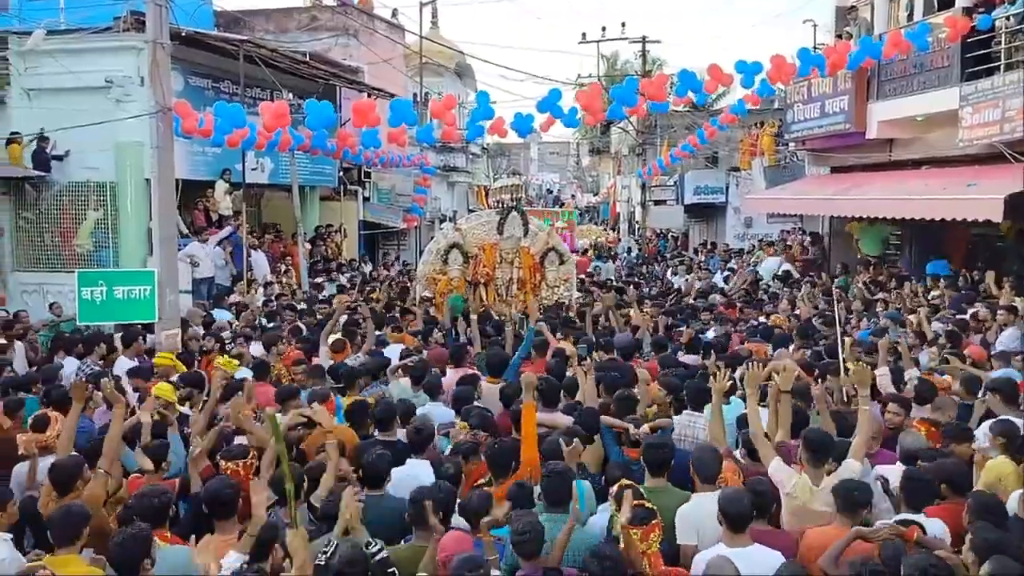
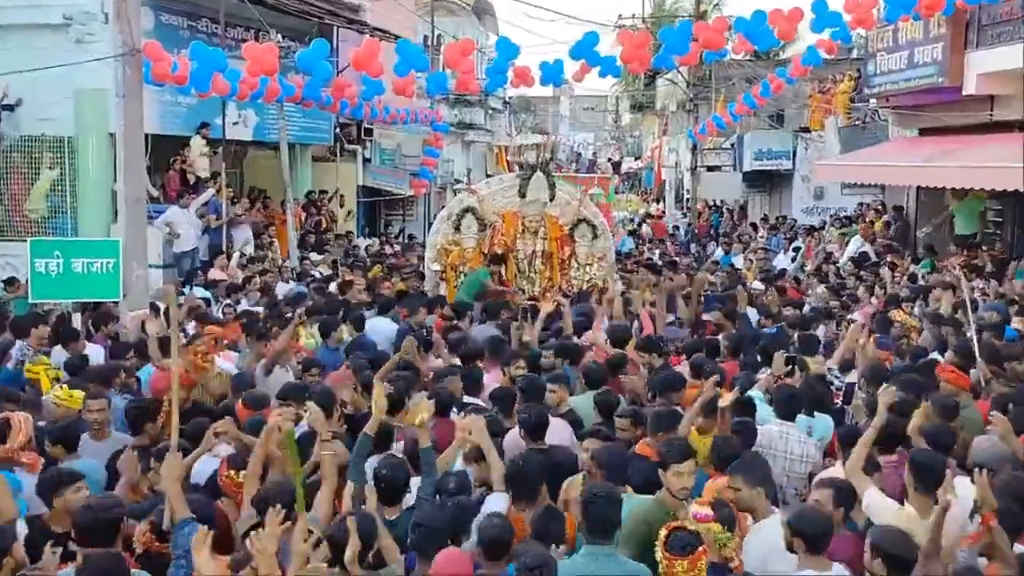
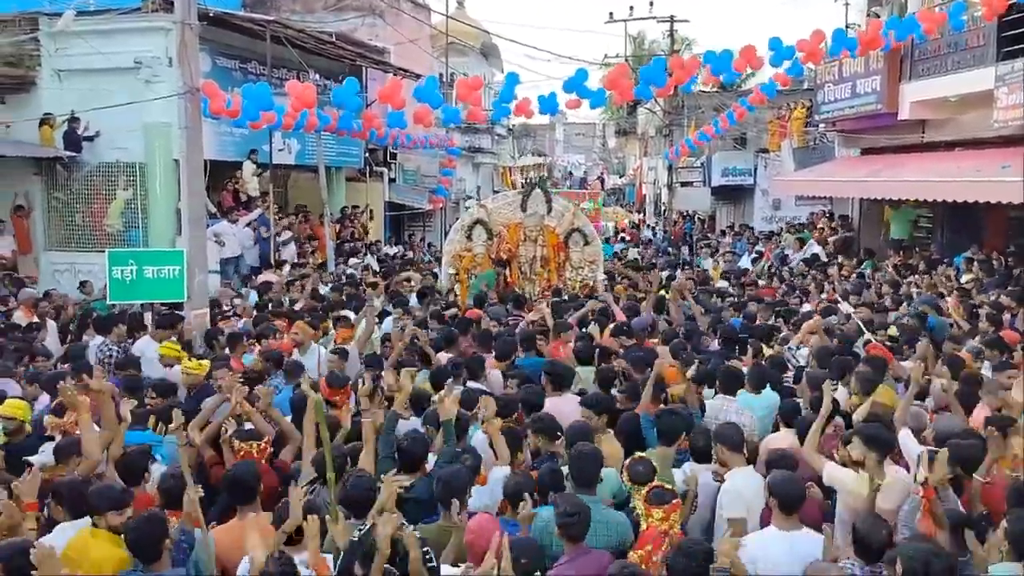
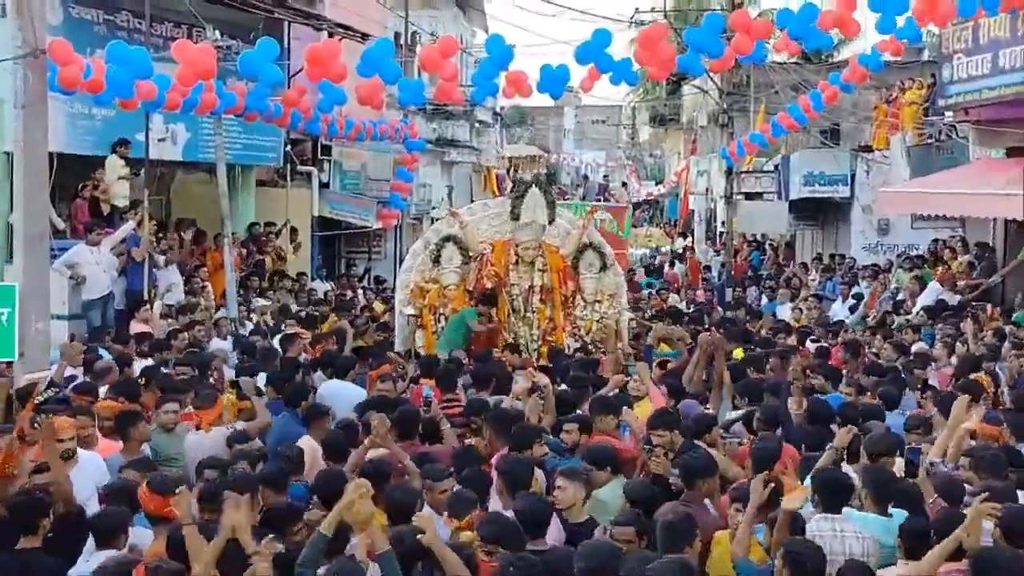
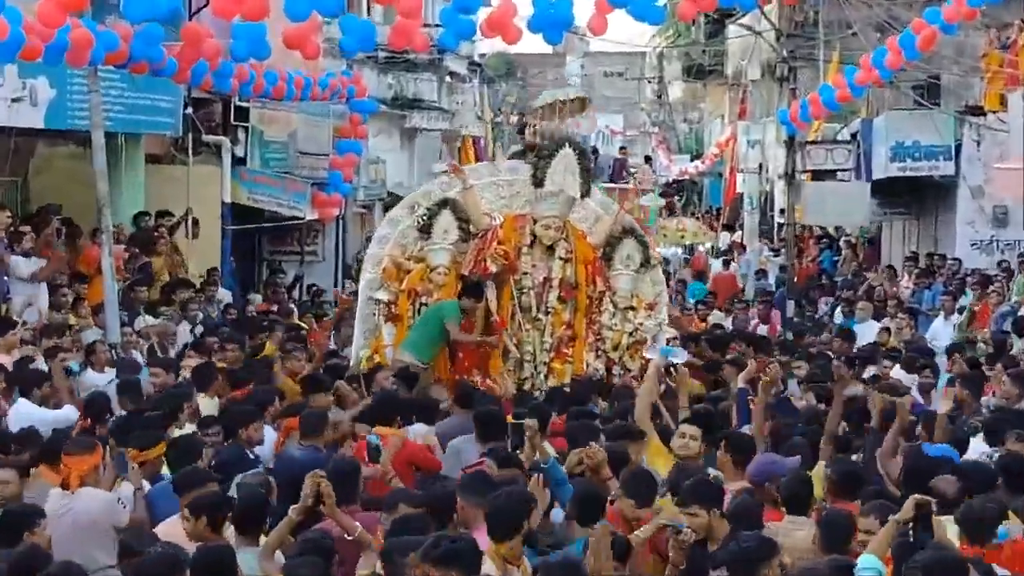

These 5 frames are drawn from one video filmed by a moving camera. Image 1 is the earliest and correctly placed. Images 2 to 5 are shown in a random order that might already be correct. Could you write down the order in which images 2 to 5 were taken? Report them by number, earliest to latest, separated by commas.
3, 2, 4, 5
